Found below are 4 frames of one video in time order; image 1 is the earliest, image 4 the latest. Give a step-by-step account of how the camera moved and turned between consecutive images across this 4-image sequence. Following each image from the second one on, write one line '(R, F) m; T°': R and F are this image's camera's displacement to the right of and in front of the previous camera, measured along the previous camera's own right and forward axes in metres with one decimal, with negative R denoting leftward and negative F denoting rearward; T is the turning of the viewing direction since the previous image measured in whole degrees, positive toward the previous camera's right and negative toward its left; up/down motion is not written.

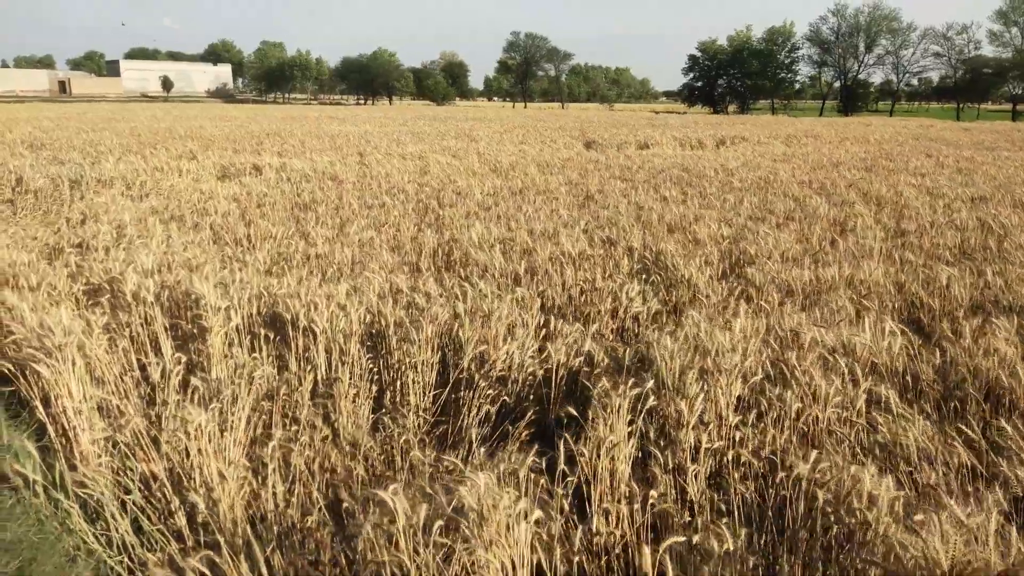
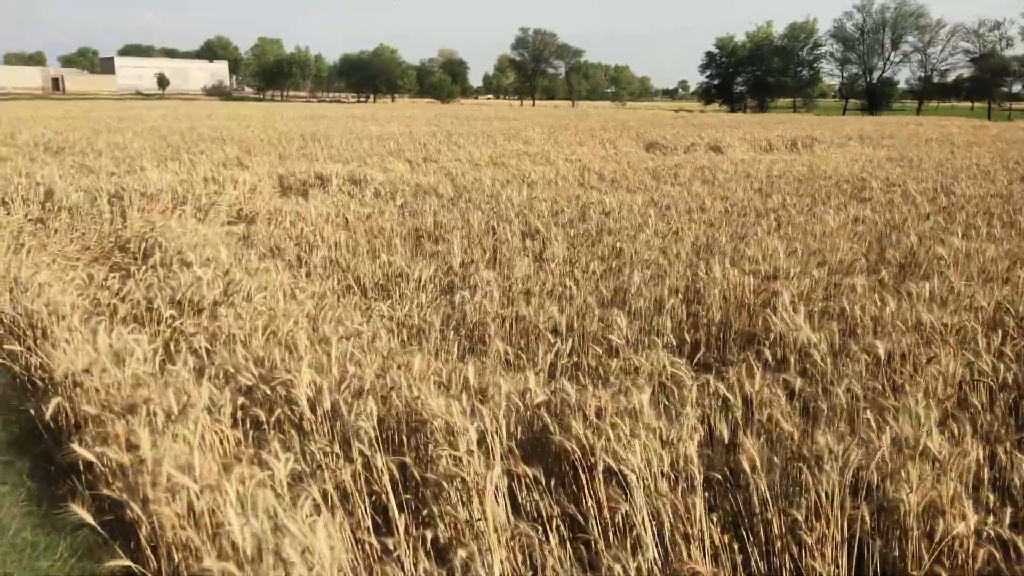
(-1.3, +1.3) m; +1°
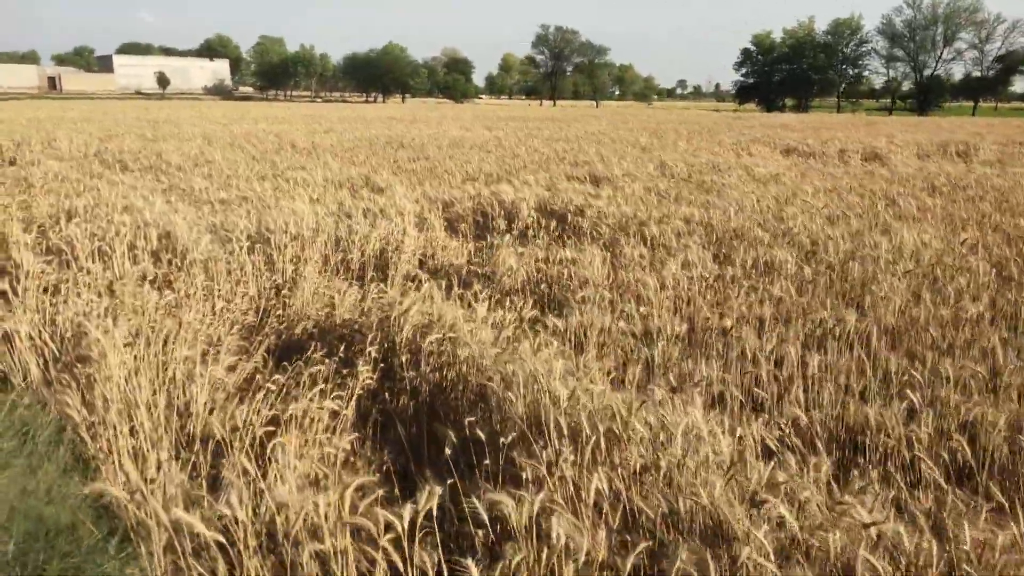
(-2.2, +2.1) m; +1°
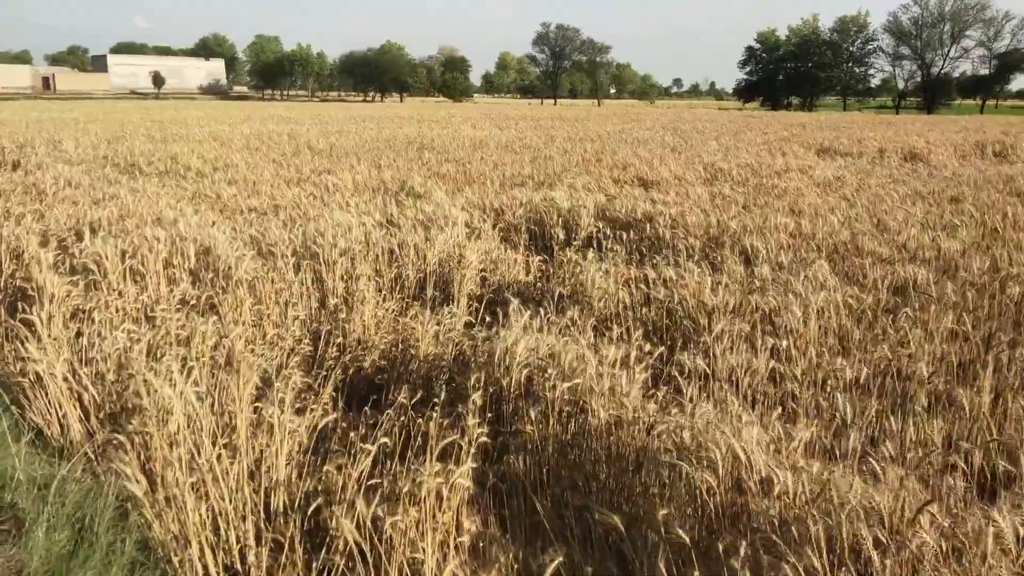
(-0.5, +0.5) m; 0°
